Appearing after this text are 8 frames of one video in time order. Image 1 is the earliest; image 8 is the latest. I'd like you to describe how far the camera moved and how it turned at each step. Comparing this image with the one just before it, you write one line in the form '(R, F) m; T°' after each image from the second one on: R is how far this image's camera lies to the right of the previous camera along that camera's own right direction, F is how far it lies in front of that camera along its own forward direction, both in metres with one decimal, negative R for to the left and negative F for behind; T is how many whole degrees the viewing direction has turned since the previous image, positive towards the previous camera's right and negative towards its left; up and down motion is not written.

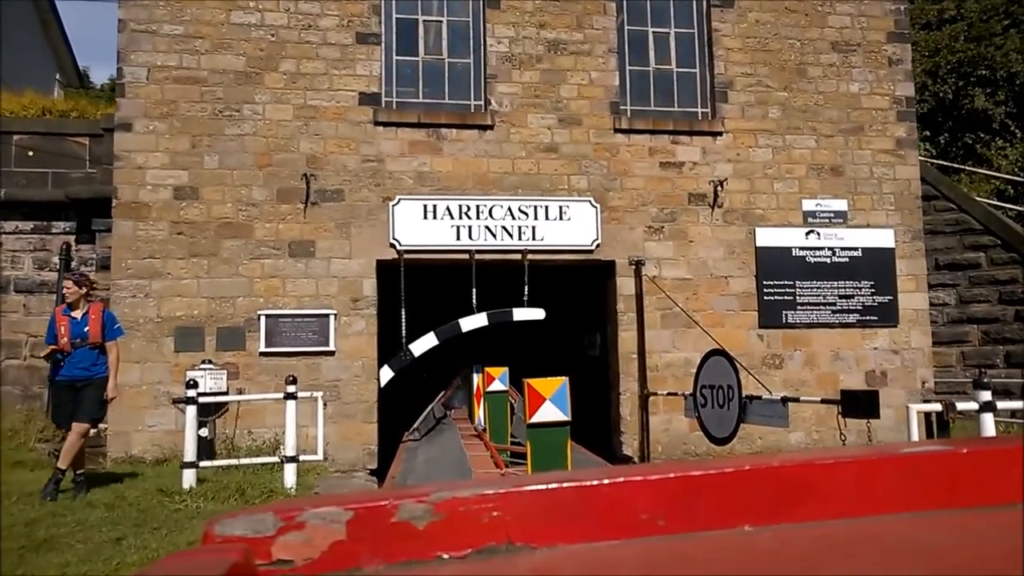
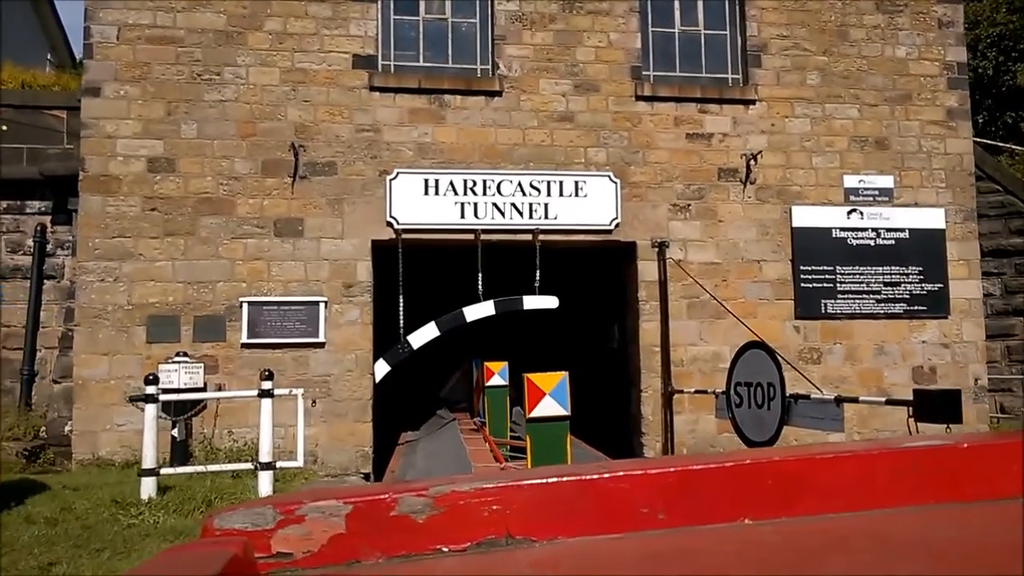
(-0.1, +0.9) m; 0°
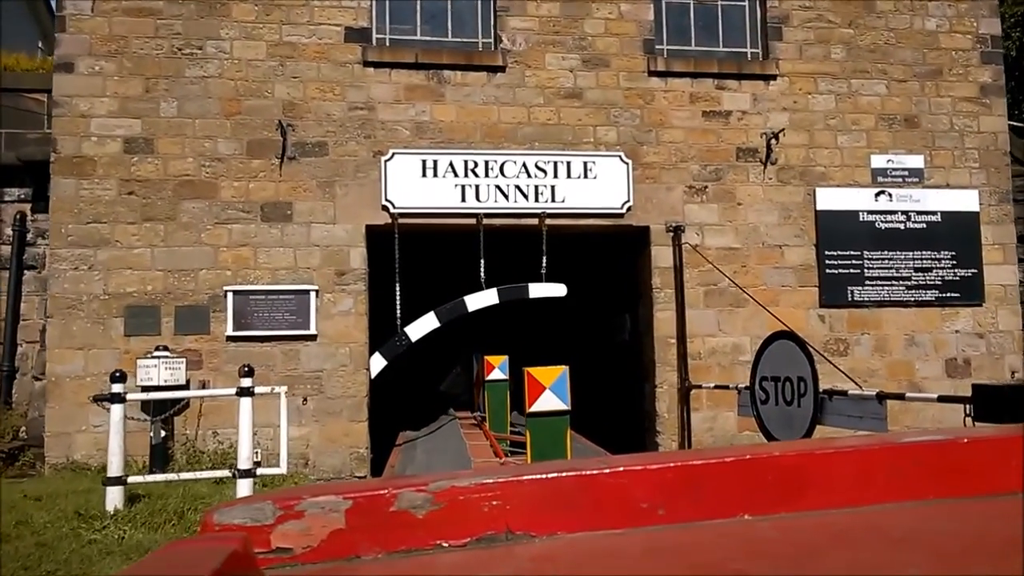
(0.0, +0.5) m; 0°
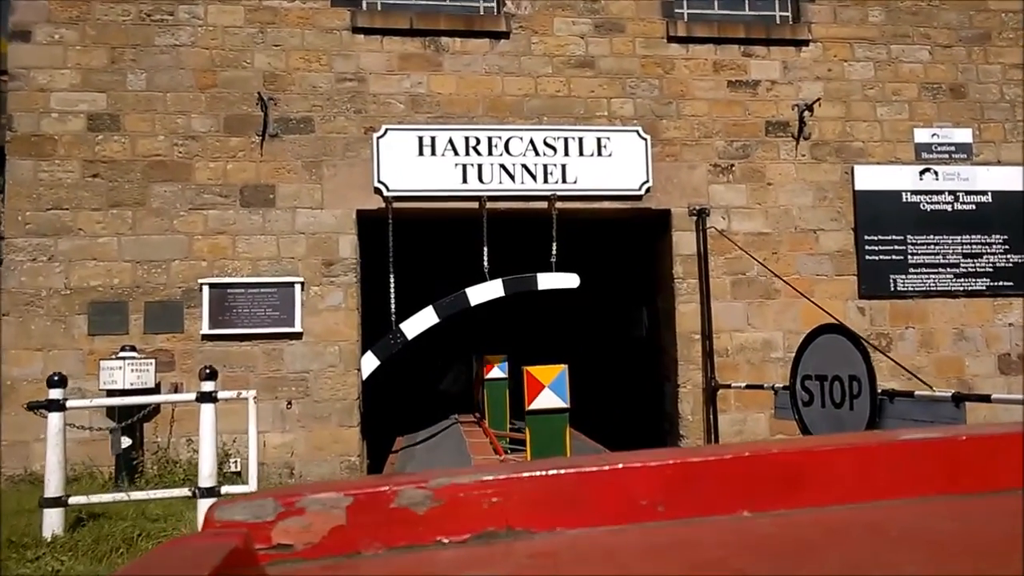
(-0.1, +0.7) m; 0°
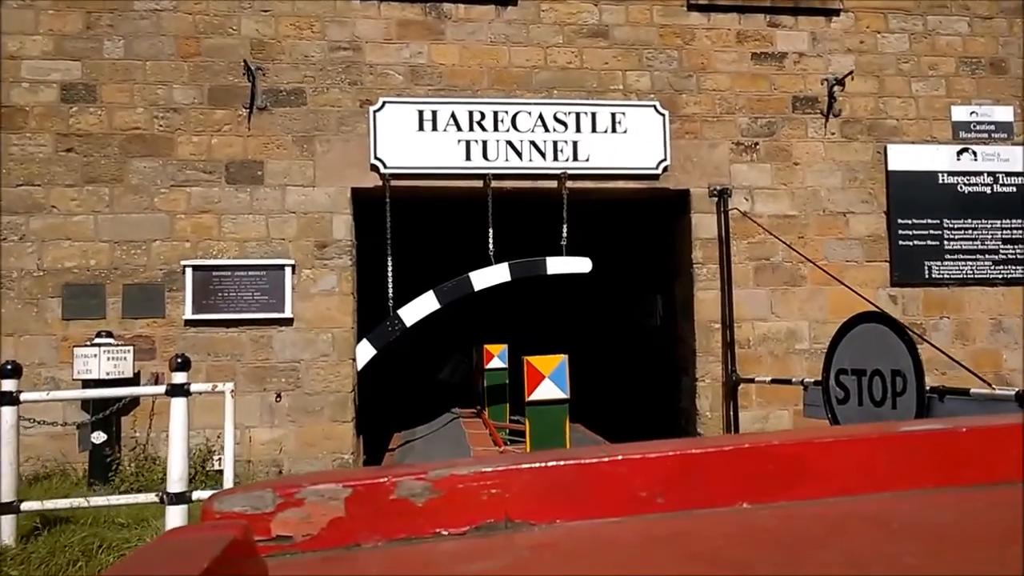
(0.0, +0.5) m; 0°
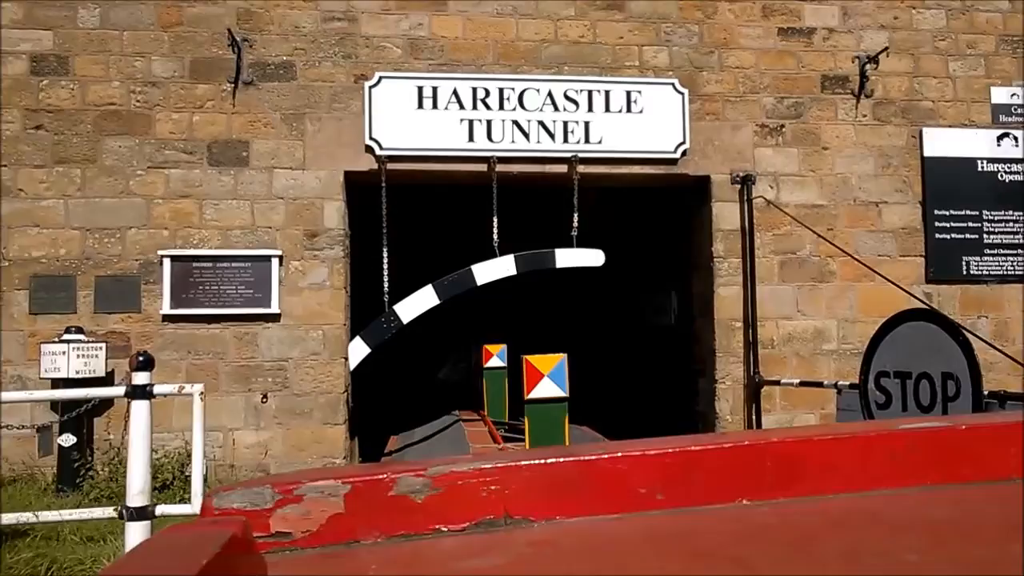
(-0.1, +0.5) m; 0°
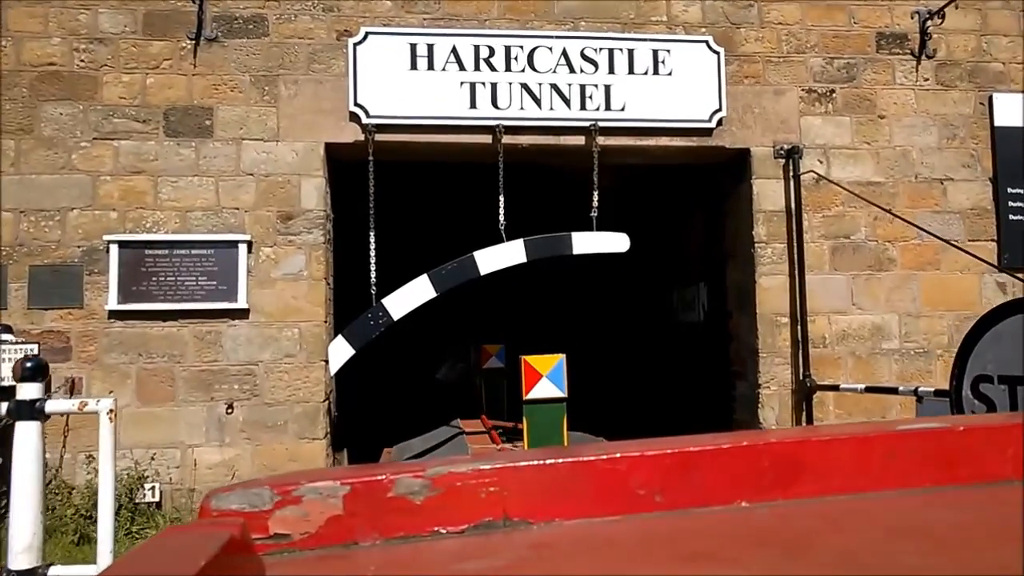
(-0.1, +0.8) m; 0°
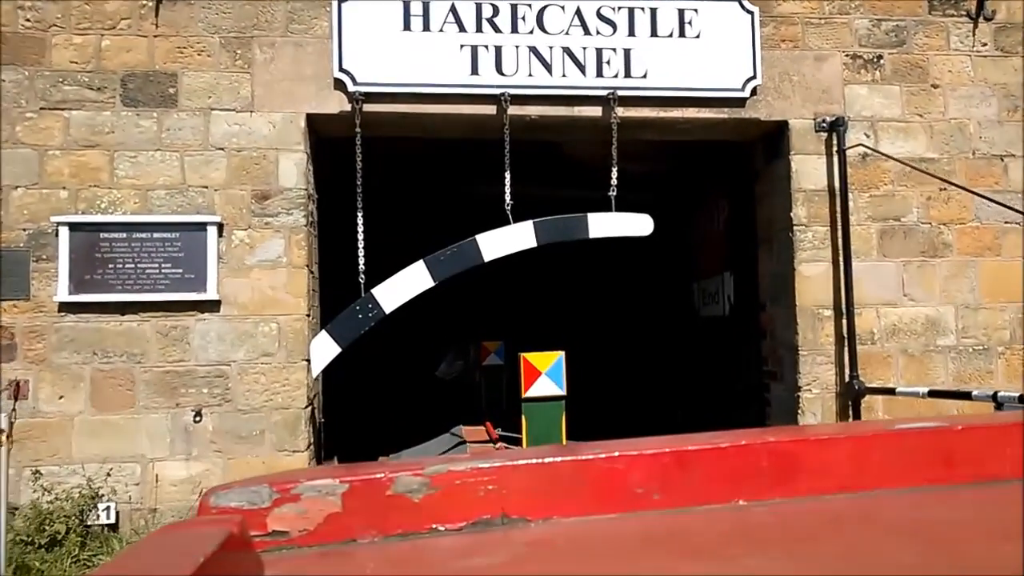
(-0.1, +0.6) m; 0°
